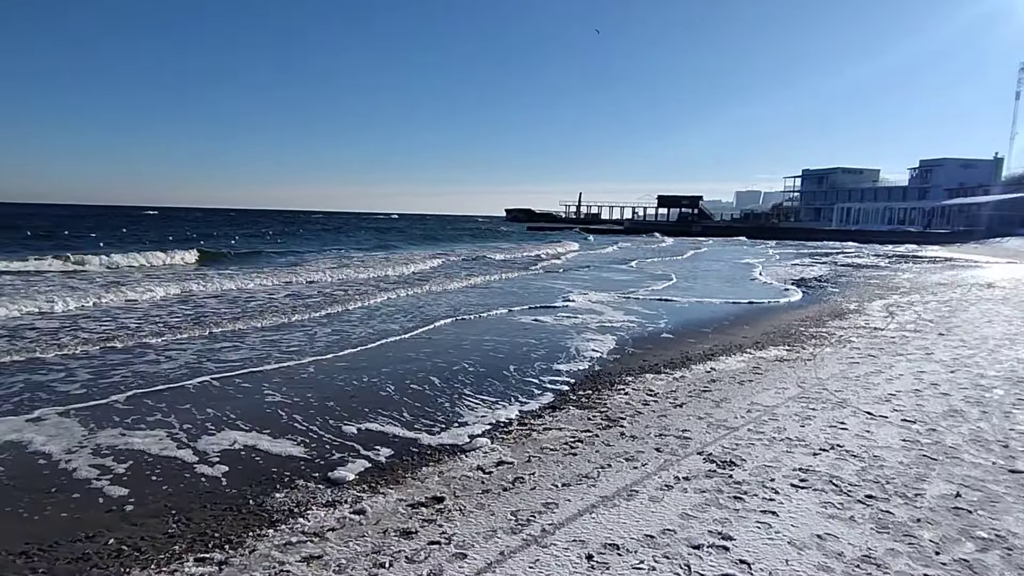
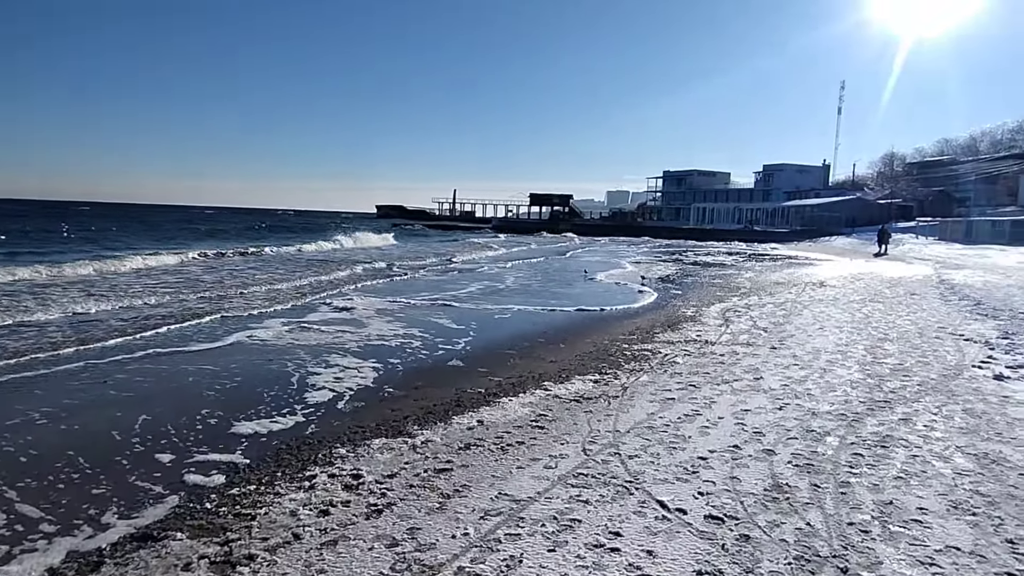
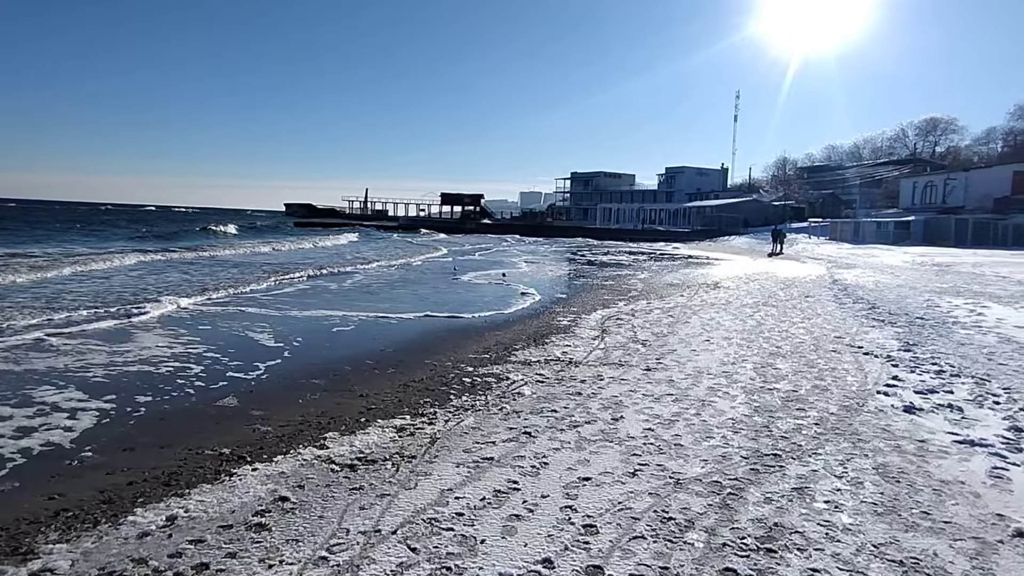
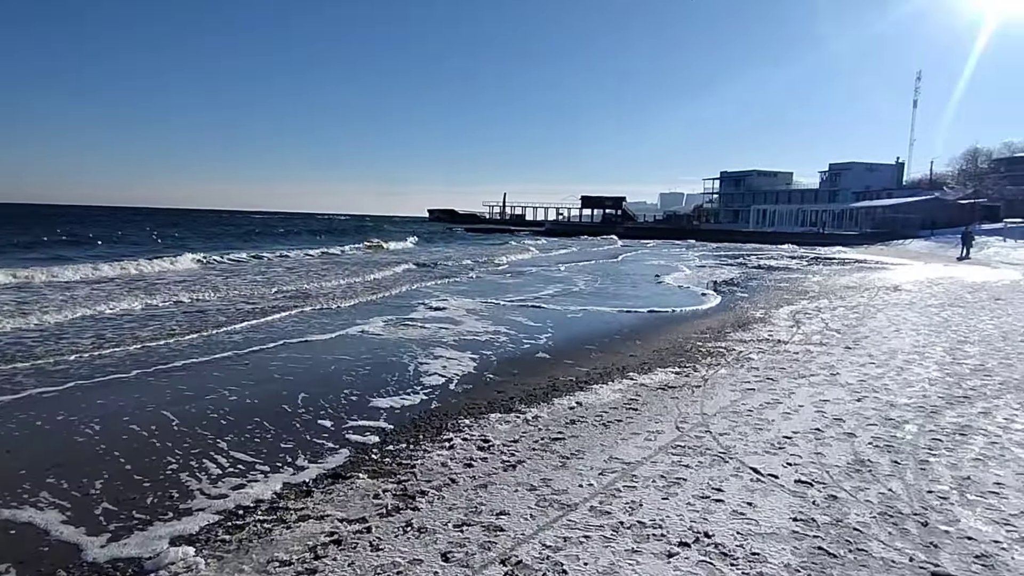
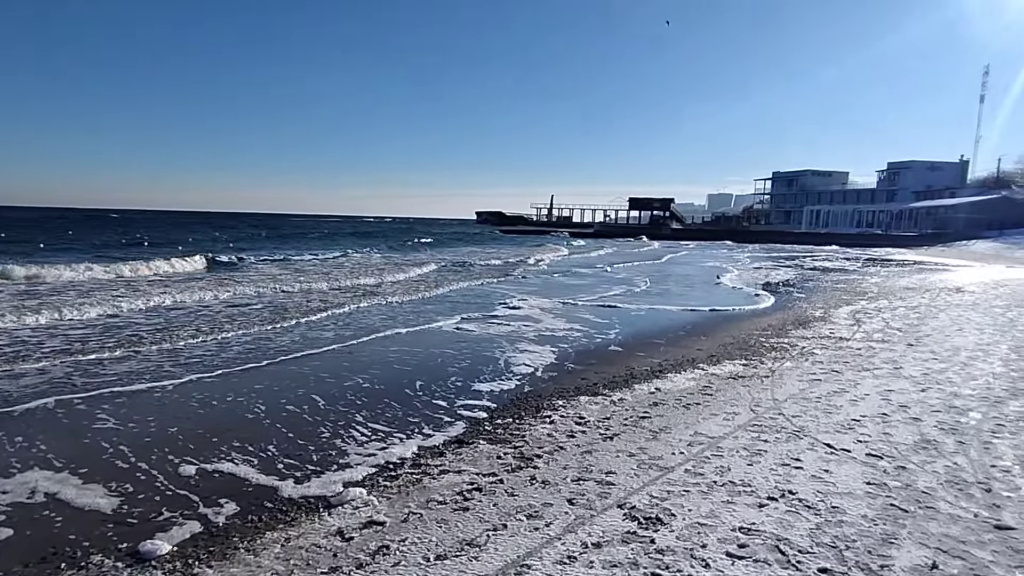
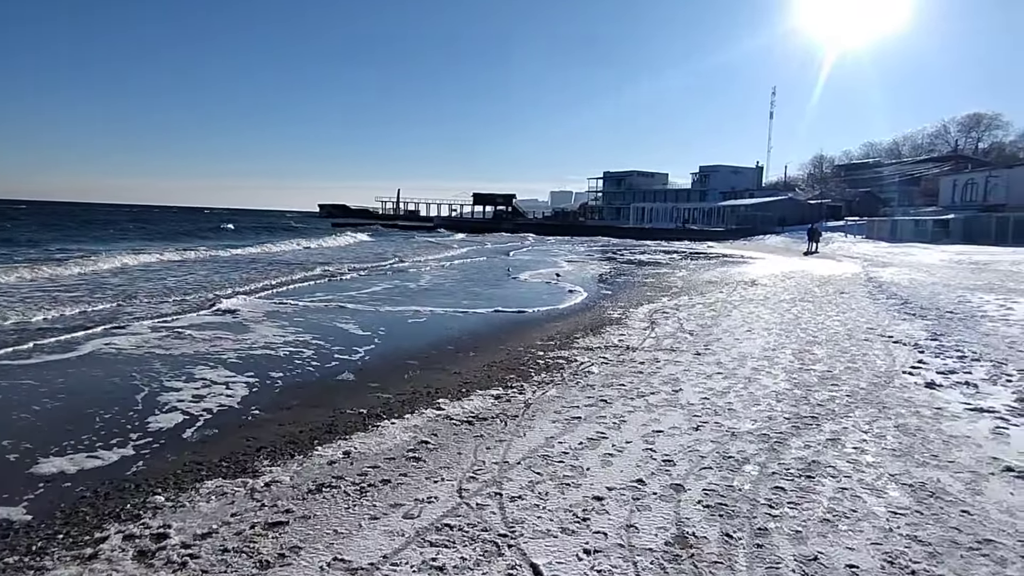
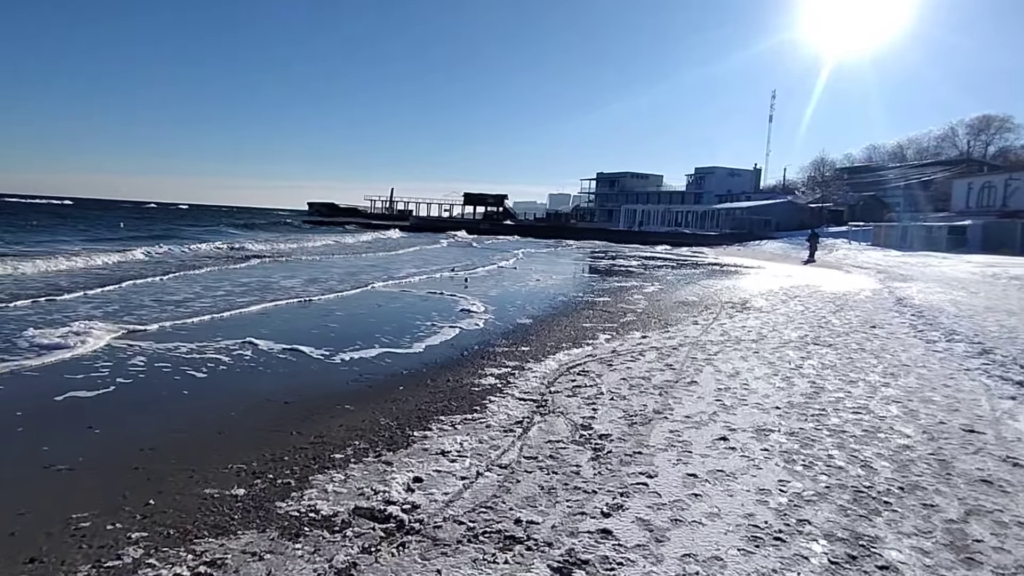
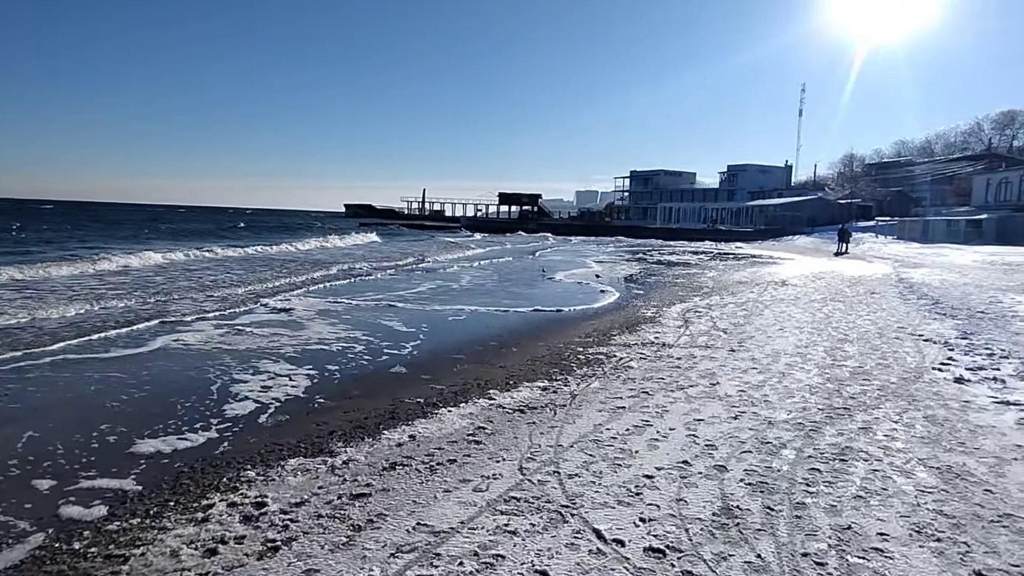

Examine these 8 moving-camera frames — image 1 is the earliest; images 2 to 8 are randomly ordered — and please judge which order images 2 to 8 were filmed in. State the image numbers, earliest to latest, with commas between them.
5, 4, 2, 8, 6, 3, 7
